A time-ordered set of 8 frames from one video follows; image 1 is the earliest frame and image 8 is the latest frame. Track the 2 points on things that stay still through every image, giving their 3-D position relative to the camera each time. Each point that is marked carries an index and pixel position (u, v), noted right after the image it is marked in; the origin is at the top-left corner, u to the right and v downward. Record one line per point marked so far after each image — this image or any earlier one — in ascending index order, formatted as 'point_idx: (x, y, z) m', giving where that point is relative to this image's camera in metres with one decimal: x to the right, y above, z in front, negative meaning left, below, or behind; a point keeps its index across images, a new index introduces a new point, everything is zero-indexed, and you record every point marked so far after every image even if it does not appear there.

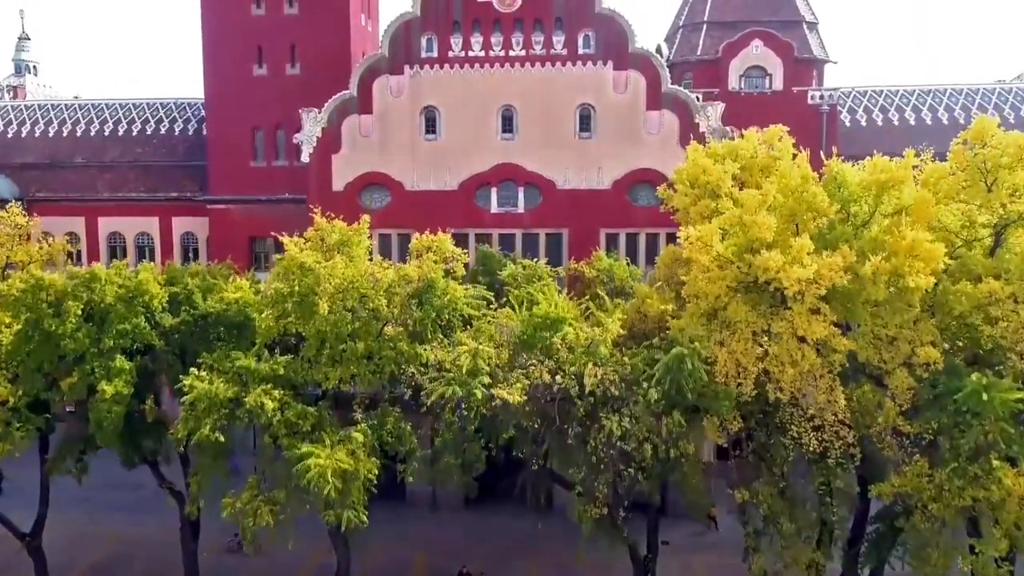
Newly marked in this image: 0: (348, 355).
0: (-3.7, -1.5, +20.0) m
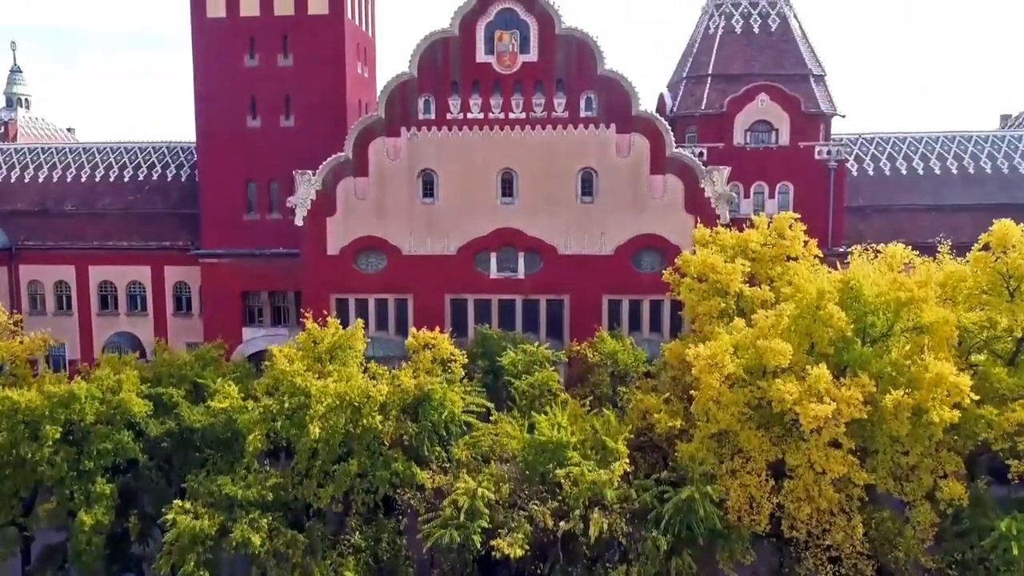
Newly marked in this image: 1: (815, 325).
0: (-3.7, -4.0, +19.1) m
1: (+6.3, -0.8, +18.3) m
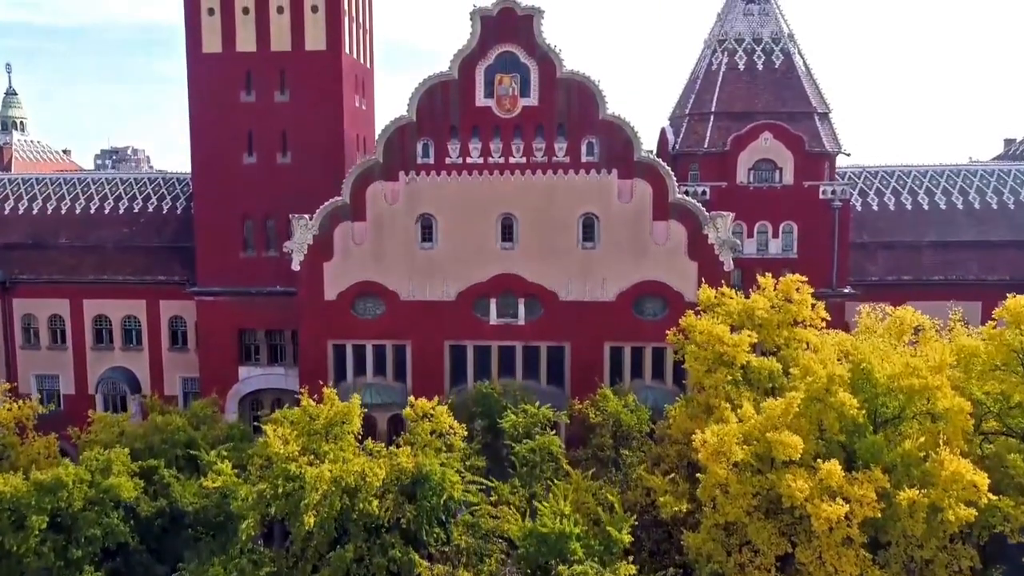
0: (-3.7, -5.7, +18.5) m
1: (+6.3, -2.5, +17.8) m
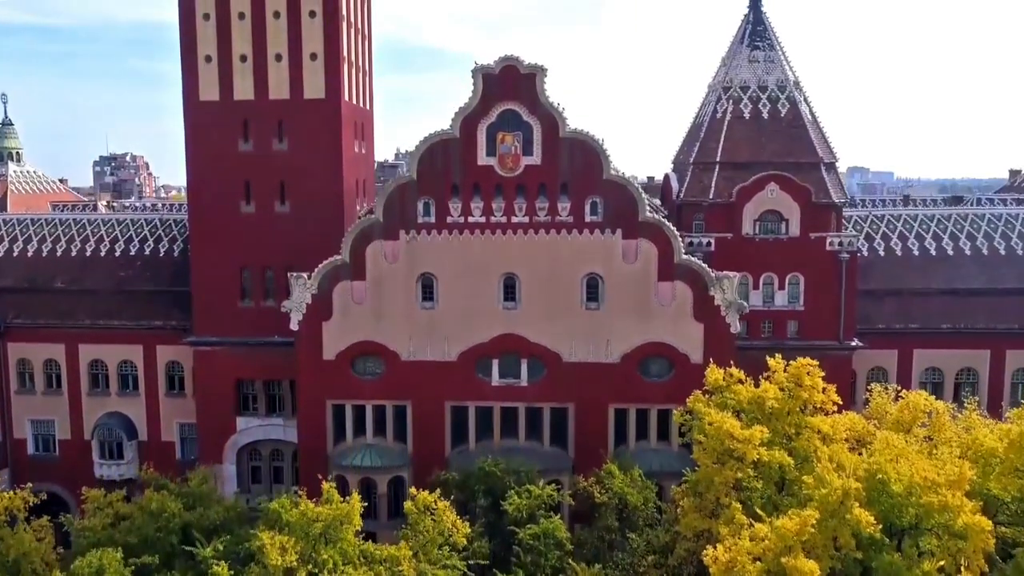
0: (-3.6, -7.9, +17.9) m
1: (+6.4, -4.7, +17.2) m
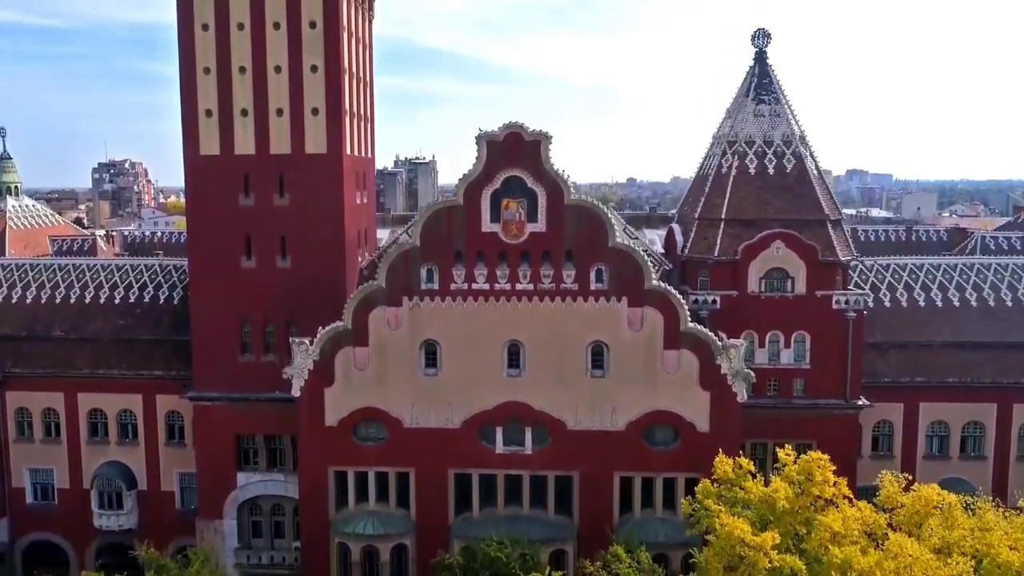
0: (-3.4, -10.3, +17.6) m
1: (+6.6, -7.1, +16.8) m
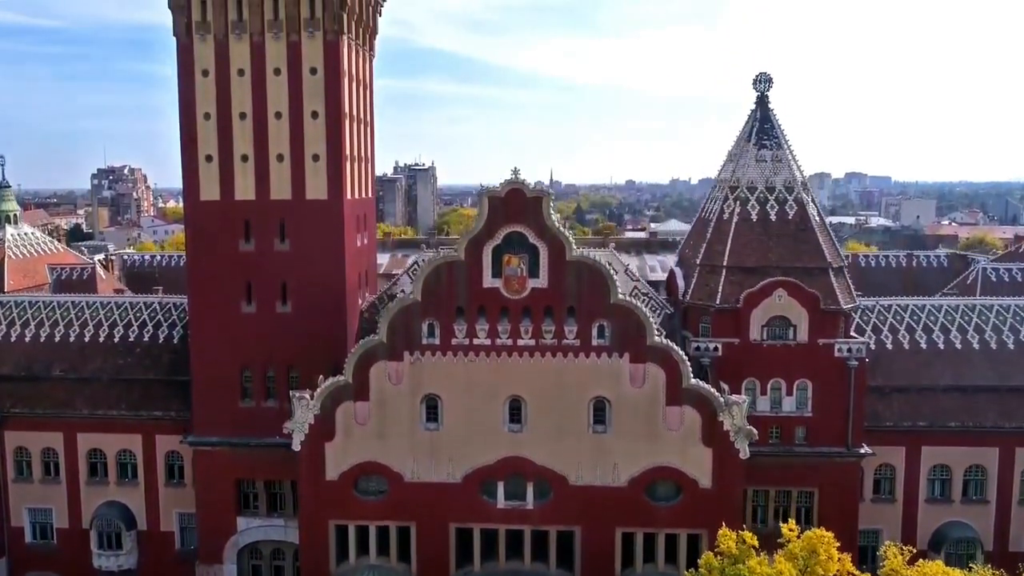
0: (-3.3, -12.2, +17.5) m
1: (+6.6, -9.0, +16.7) m
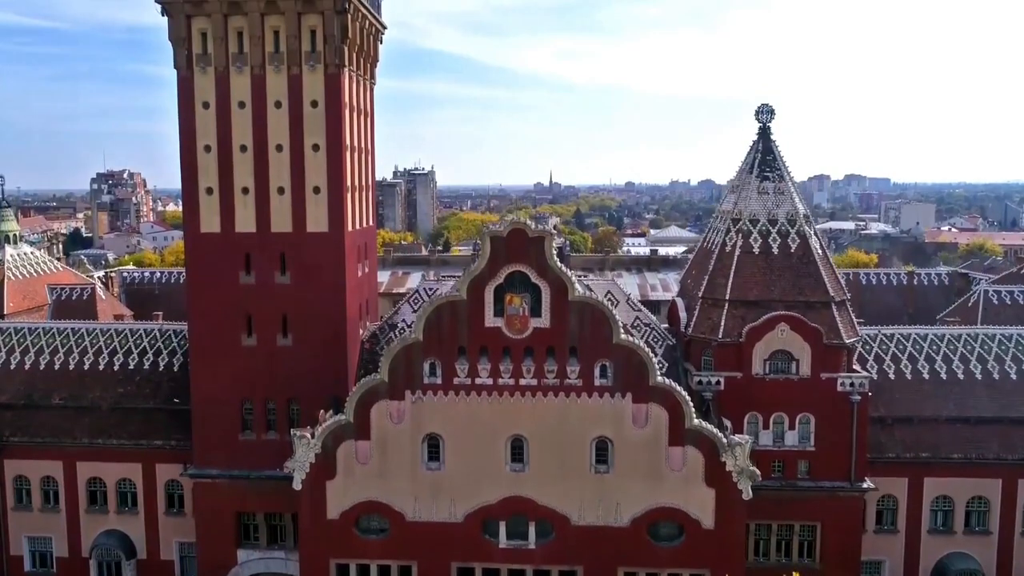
0: (-3.3, -13.6, +17.3) m
1: (+6.7, -10.4, +16.6) m
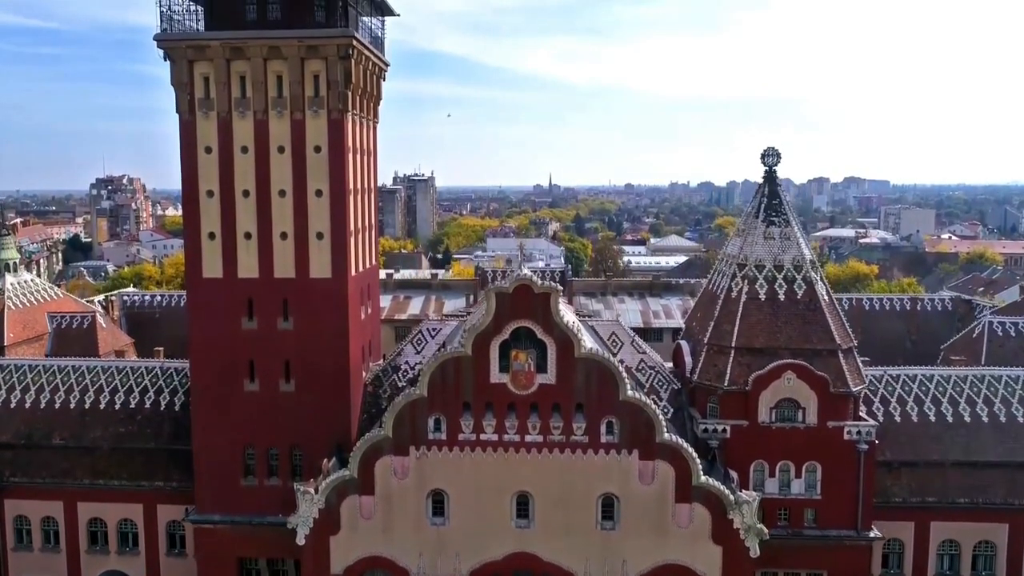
0: (-3.1, -15.5, +17.0) m
1: (+6.9, -12.3, +16.3) m
